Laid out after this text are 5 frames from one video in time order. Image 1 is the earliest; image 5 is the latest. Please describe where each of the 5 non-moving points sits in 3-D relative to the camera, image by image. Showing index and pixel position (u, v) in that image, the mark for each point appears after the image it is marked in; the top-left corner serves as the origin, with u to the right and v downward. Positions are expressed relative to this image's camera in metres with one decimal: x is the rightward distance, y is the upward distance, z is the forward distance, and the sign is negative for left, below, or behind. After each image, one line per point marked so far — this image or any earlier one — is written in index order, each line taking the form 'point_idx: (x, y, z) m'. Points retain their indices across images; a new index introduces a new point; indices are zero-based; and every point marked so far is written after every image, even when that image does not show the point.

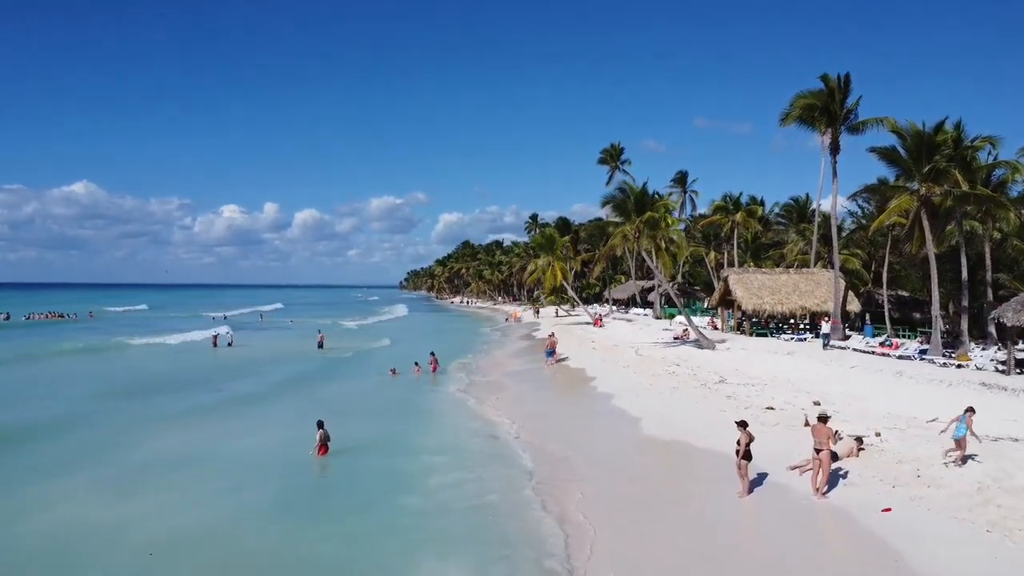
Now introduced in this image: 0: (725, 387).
0: (+5.6, -2.6, +17.2) m
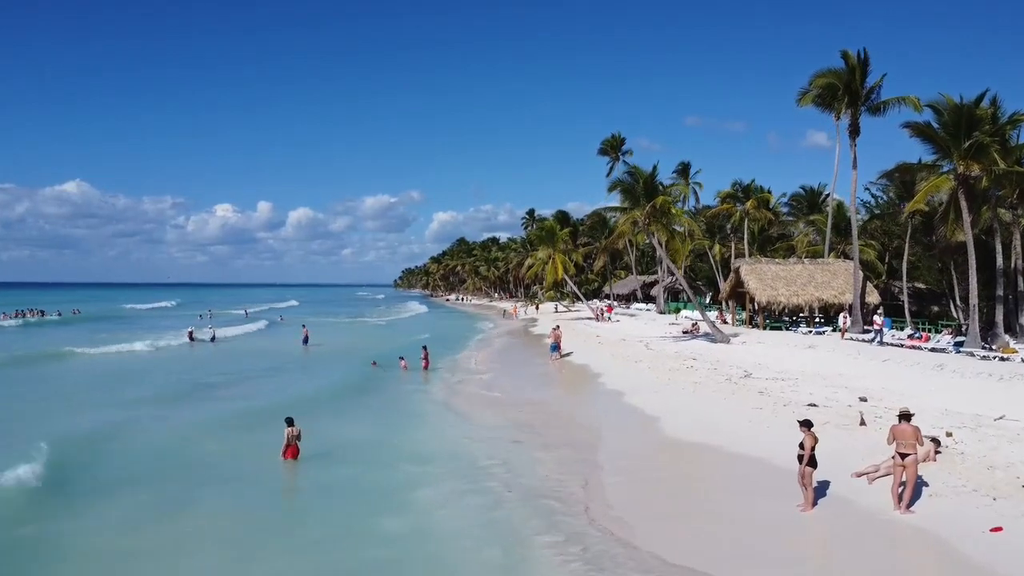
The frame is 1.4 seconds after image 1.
0: (+5.8, -2.2, +15.6) m
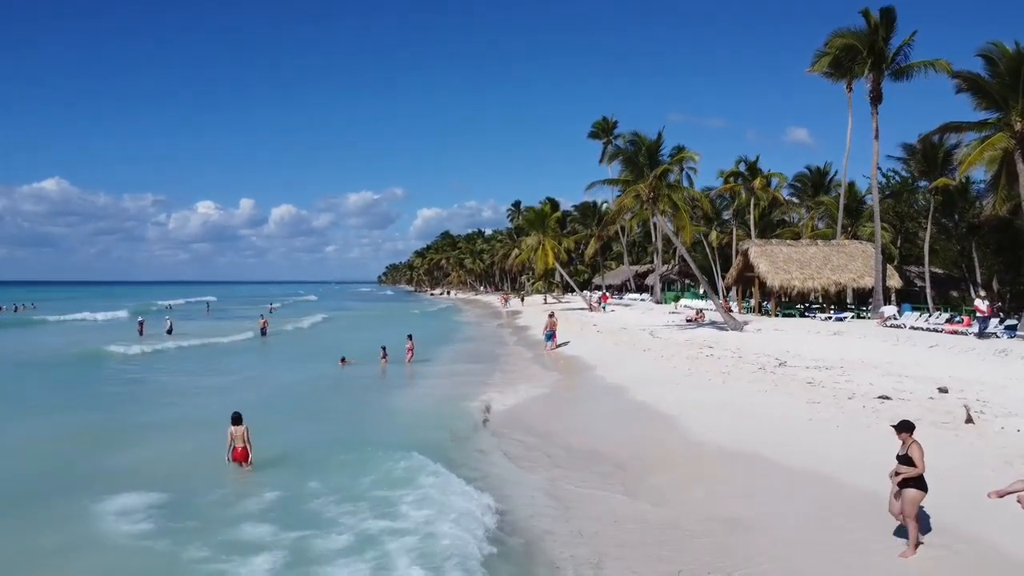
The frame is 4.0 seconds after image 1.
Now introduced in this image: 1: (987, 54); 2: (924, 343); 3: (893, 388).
0: (+5.6, -1.7, +13.2) m
1: (+11.8, +5.8, +16.5) m
2: (+10.3, -1.4, +16.5) m
3: (+6.2, -1.6, +10.8) m
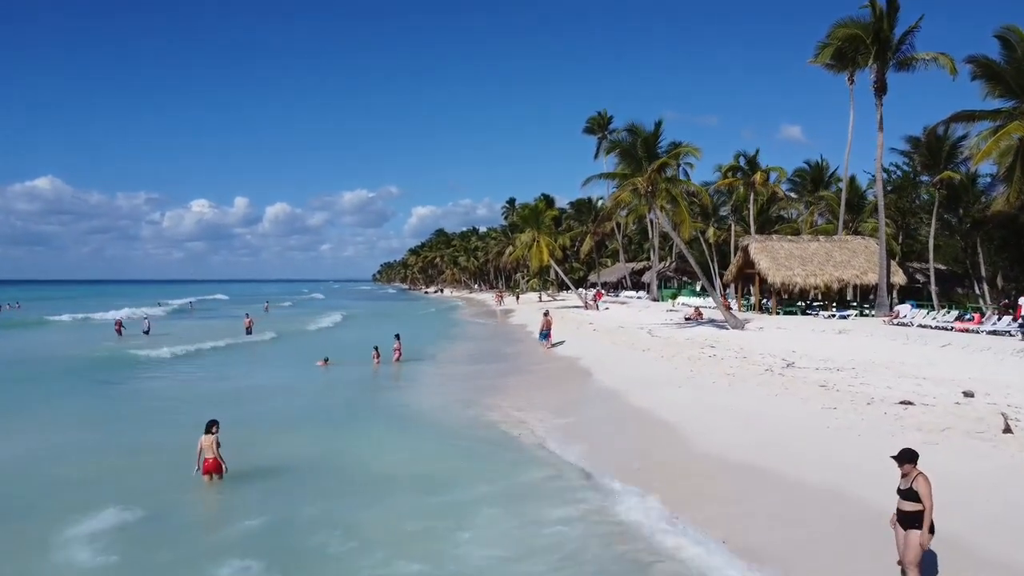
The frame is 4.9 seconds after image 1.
0: (+5.5, -1.6, +12.4) m
1: (+11.6, +5.9, +15.7) m
2: (+10.1, -1.3, +15.8) m
3: (+6.1, -1.6, +10.0) m
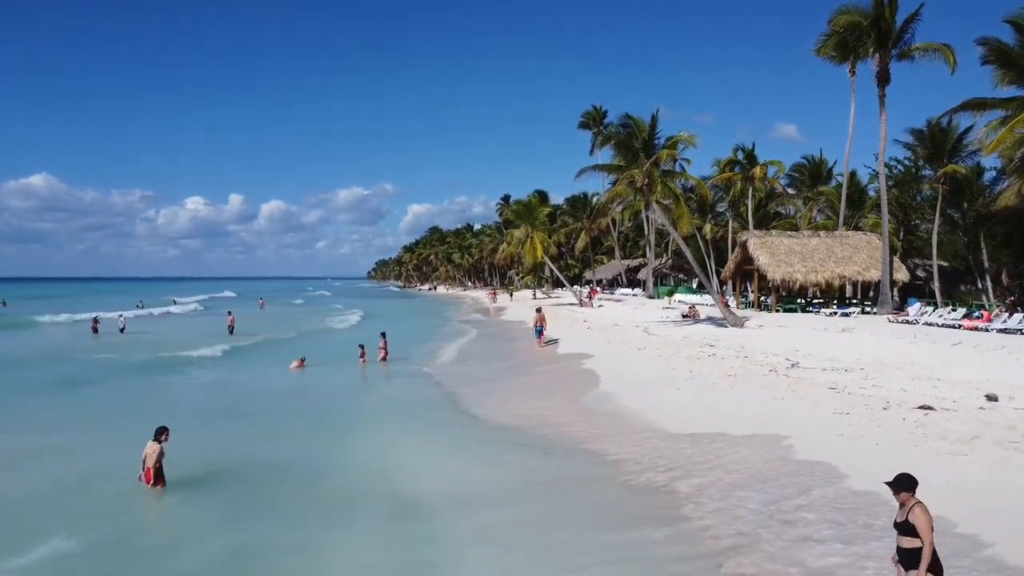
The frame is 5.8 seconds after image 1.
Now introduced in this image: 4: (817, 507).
0: (+5.3, -1.5, +11.7) m
1: (+11.4, +6.0, +15.0) m
2: (+9.9, -1.2, +15.1) m
3: (+5.9, -1.5, +9.3) m
4: (+3.2, -2.4, +7.0) m
